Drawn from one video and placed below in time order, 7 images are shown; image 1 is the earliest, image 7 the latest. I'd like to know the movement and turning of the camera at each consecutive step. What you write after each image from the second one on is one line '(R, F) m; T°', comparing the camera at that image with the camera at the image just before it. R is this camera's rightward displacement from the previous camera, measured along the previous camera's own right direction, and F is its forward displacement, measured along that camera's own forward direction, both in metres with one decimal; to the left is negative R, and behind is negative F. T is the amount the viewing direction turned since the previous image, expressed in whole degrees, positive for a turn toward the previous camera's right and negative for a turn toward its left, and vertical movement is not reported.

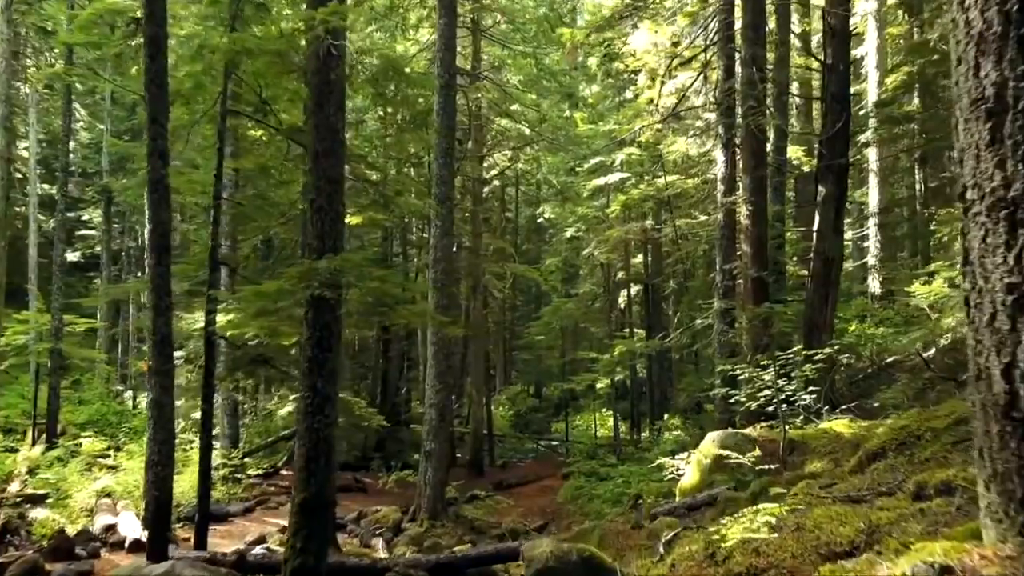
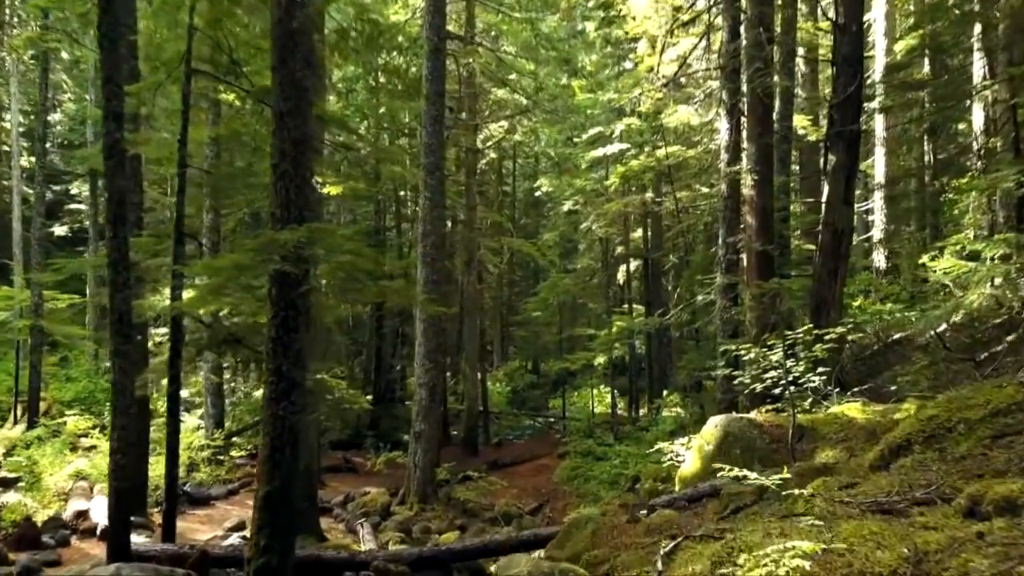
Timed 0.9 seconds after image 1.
(+0.1, +0.6) m; 0°
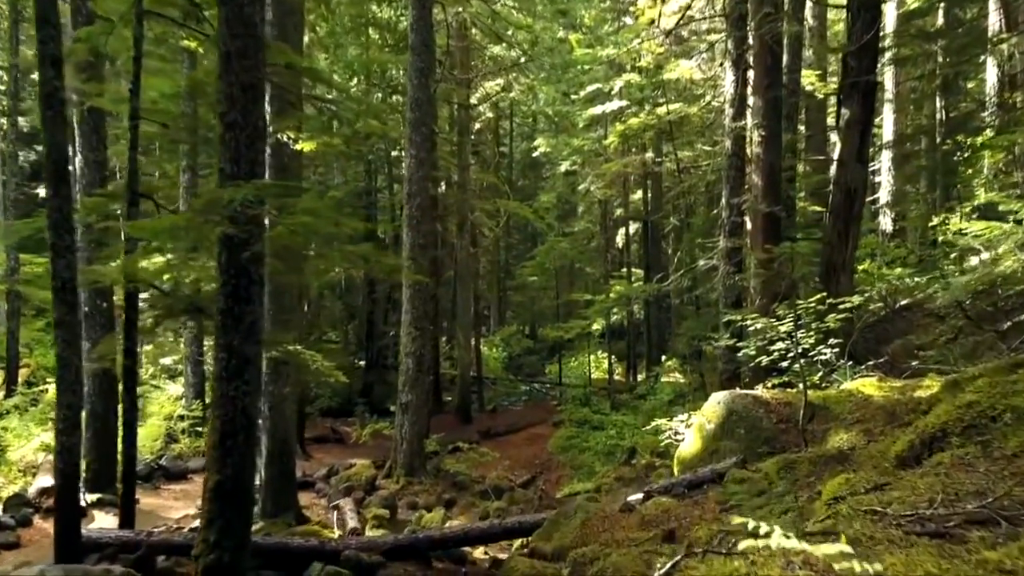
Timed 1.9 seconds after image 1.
(+0.1, +0.7) m; 0°
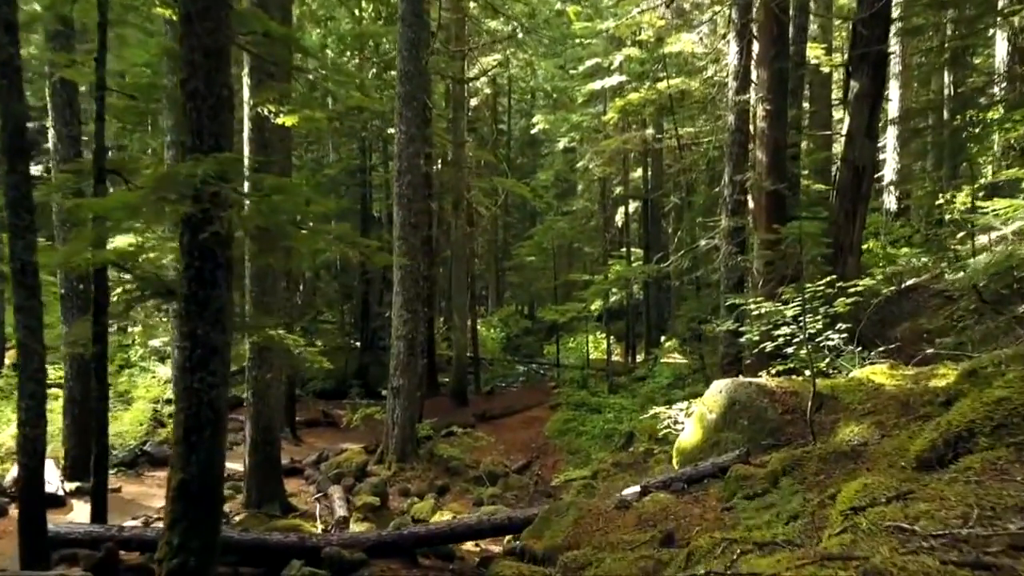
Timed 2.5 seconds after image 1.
(+0.1, +0.4) m; 0°
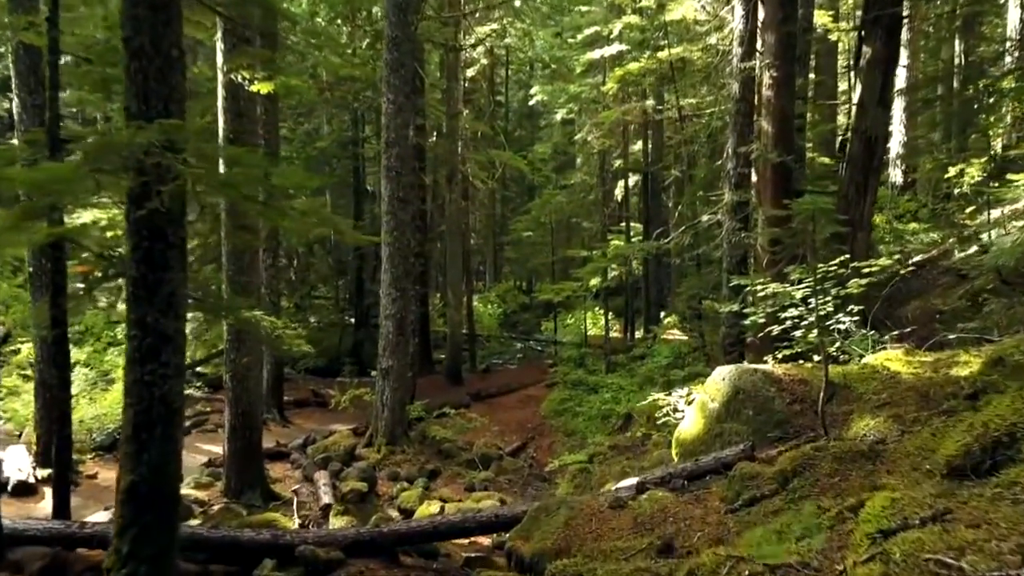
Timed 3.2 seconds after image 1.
(+0.1, +0.5) m; 0°
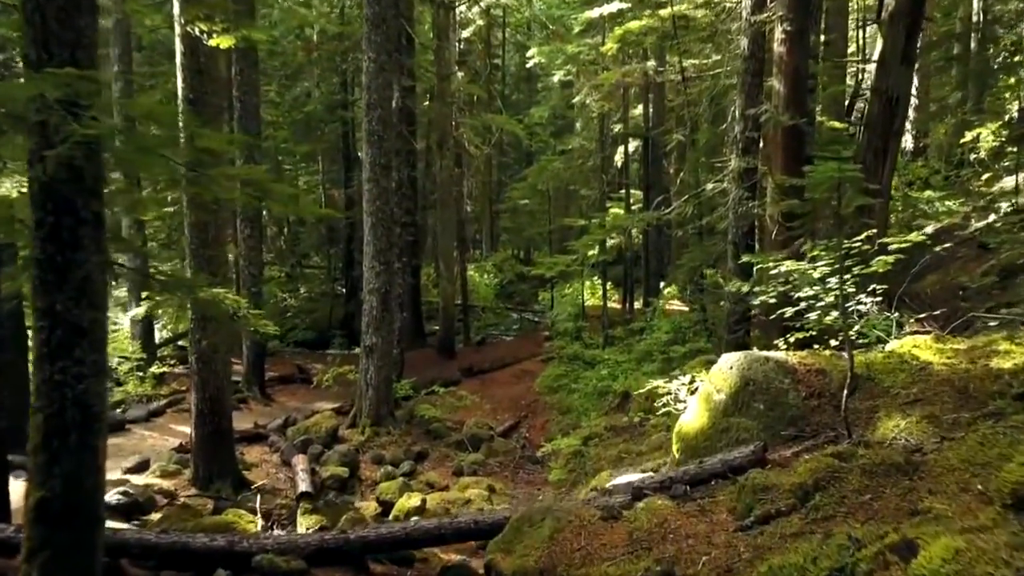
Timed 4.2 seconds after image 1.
(+0.1, +0.7) m; 0°
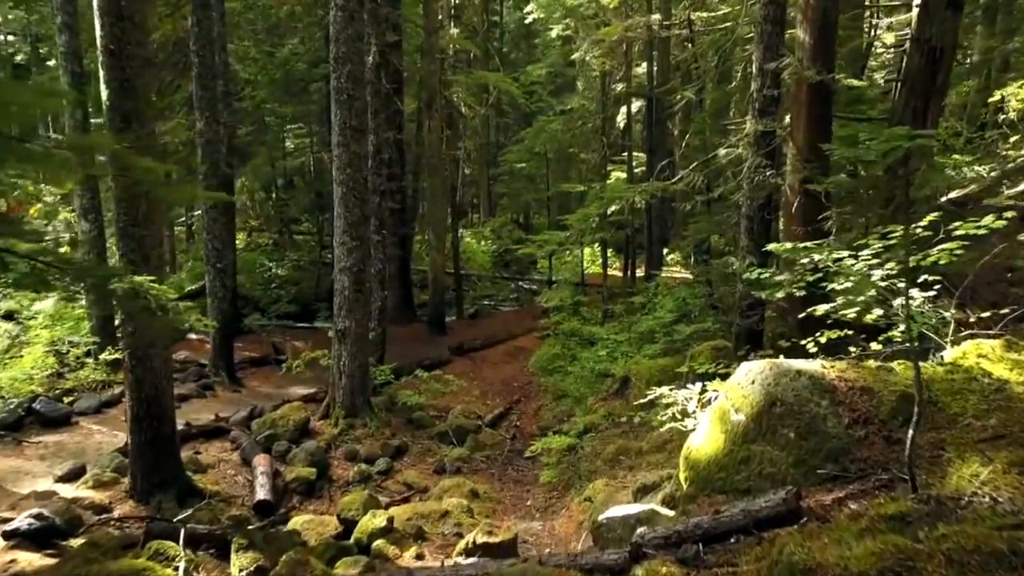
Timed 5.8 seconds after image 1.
(+0.2, +1.2) m; 0°
